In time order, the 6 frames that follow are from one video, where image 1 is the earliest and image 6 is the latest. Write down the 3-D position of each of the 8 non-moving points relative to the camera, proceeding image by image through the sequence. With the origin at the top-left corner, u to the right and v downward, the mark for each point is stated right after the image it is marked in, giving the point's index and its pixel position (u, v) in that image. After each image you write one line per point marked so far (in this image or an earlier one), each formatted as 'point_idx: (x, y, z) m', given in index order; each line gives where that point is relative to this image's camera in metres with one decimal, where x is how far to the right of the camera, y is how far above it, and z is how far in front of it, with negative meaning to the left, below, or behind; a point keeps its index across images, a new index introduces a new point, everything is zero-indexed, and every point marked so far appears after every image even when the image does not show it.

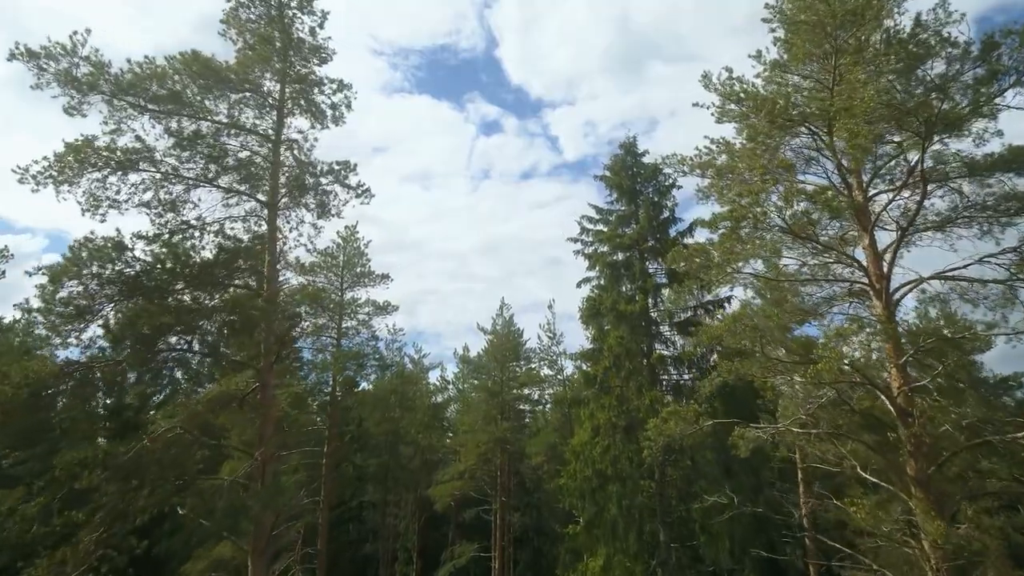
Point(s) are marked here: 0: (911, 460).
0: (+5.8, -2.5, +10.3) m
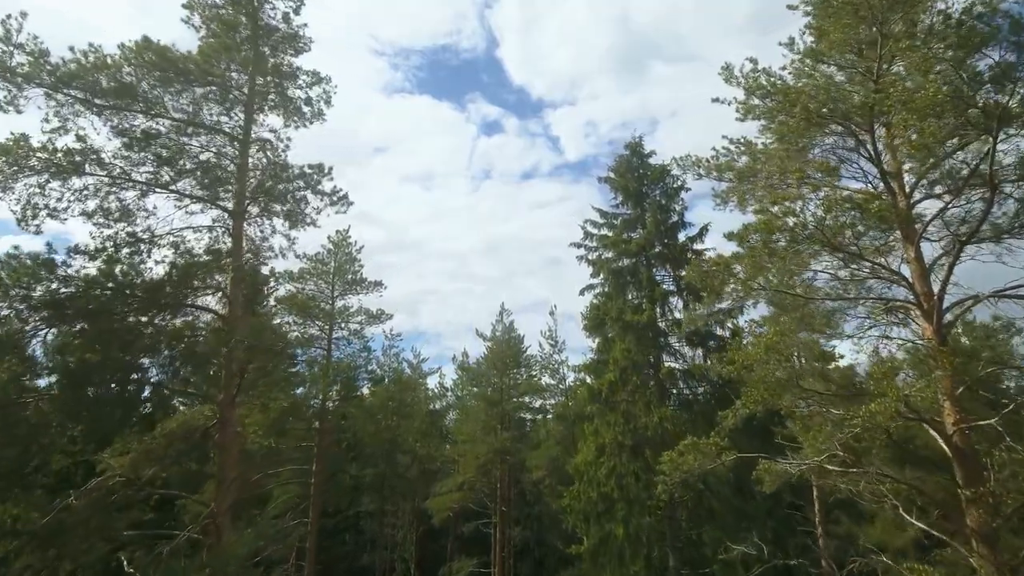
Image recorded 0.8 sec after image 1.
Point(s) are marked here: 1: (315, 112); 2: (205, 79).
0: (+5.8, -2.8, +8.9) m
1: (-3.4, +3.1, +12.4) m
2: (-4.7, +3.2, +10.8) m
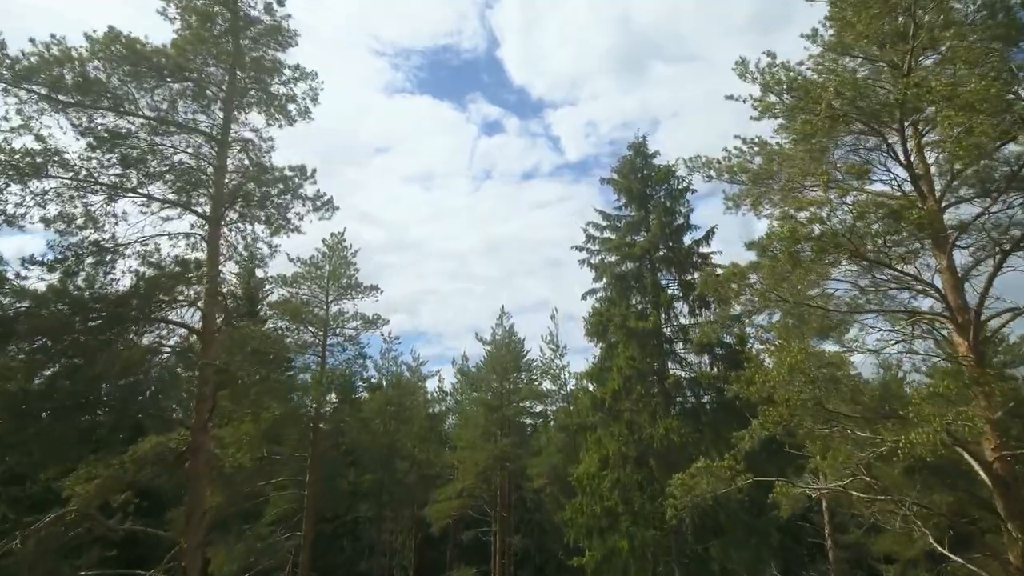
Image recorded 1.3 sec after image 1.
0: (+5.7, -3.0, +8.1) m
1: (-3.5, +2.9, +11.7) m
2: (-4.7, +3.0, +10.0) m
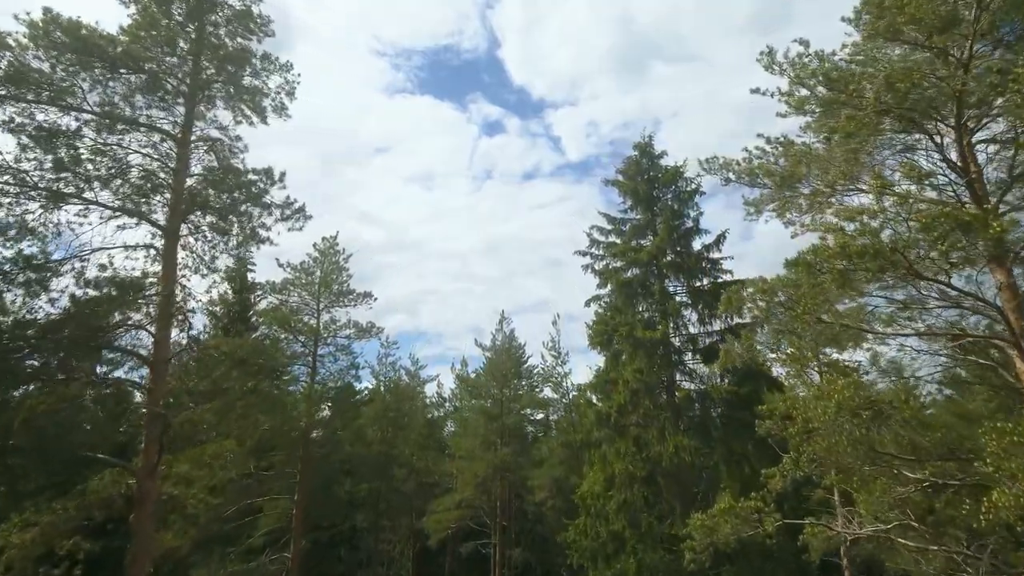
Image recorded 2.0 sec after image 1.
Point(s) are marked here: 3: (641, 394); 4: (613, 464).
0: (+5.7, -3.2, +6.9) m
1: (-3.5, +2.7, +10.5) m
2: (-4.7, +2.8, +8.8) m
3: (+3.6, -3.0, +20.0) m
4: (+2.8, -4.9, +19.9) m
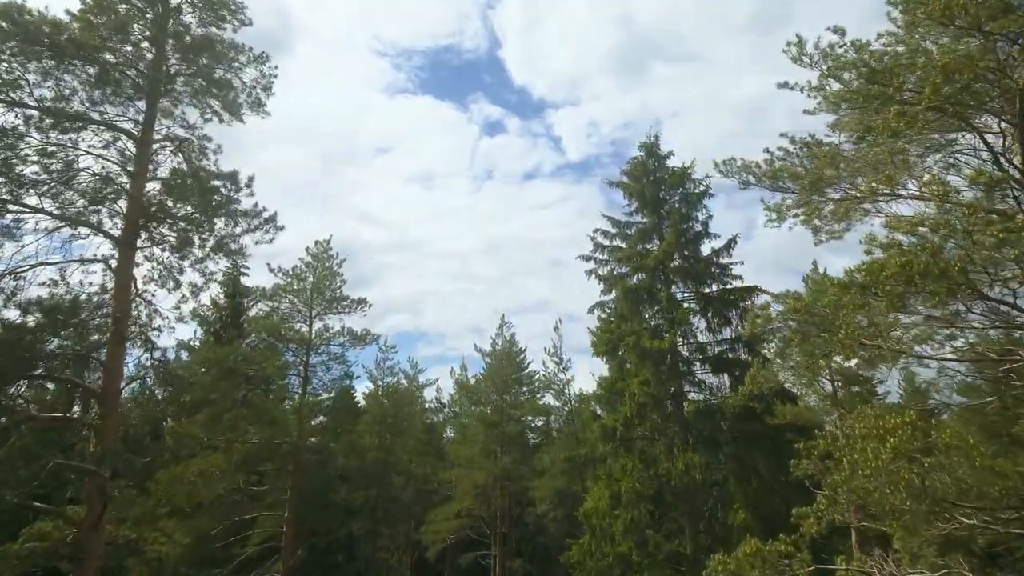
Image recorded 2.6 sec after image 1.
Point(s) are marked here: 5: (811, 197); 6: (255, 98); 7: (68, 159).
0: (+5.7, -3.4, +5.9) m
1: (-3.5, +2.5, +9.5) m
2: (-4.7, +2.6, +7.8) m
3: (+3.6, -3.2, +19.0) m
4: (+2.8, -5.1, +19.0) m
5: (+4.3, +1.3, +10.1) m
6: (-3.4, +2.5, +9.4) m
7: (-4.7, +1.3, +7.5) m
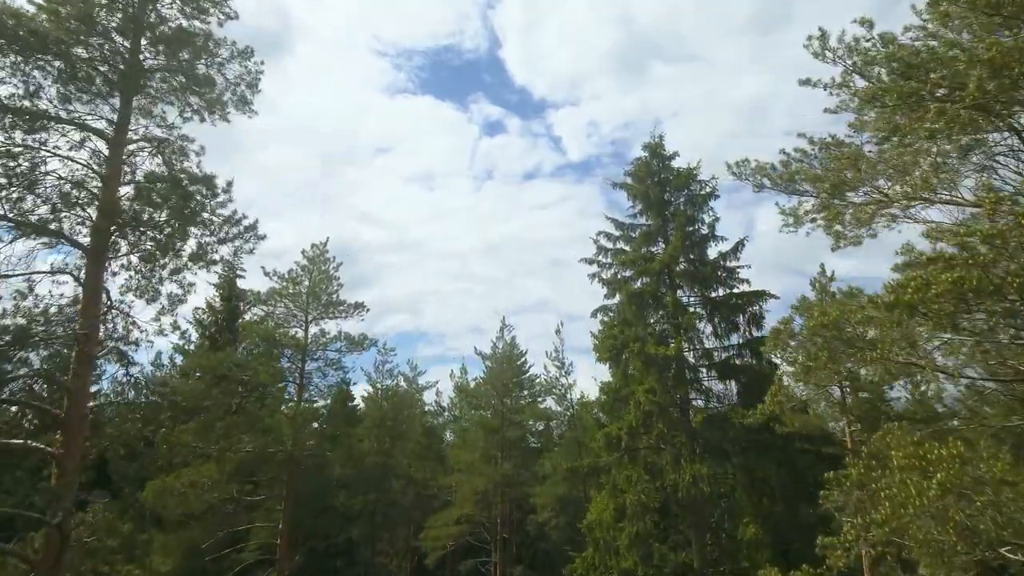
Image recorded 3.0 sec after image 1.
0: (+5.8, -3.5, +5.3) m
1: (-3.4, +2.4, +8.9) m
2: (-4.7, +2.4, +7.2) m
3: (+3.7, -3.3, +18.4) m
4: (+2.9, -5.3, +18.4) m
5: (+4.3, +1.2, +9.5) m
6: (-3.4, +2.4, +8.8) m
7: (-4.7, +1.2, +6.9) m
